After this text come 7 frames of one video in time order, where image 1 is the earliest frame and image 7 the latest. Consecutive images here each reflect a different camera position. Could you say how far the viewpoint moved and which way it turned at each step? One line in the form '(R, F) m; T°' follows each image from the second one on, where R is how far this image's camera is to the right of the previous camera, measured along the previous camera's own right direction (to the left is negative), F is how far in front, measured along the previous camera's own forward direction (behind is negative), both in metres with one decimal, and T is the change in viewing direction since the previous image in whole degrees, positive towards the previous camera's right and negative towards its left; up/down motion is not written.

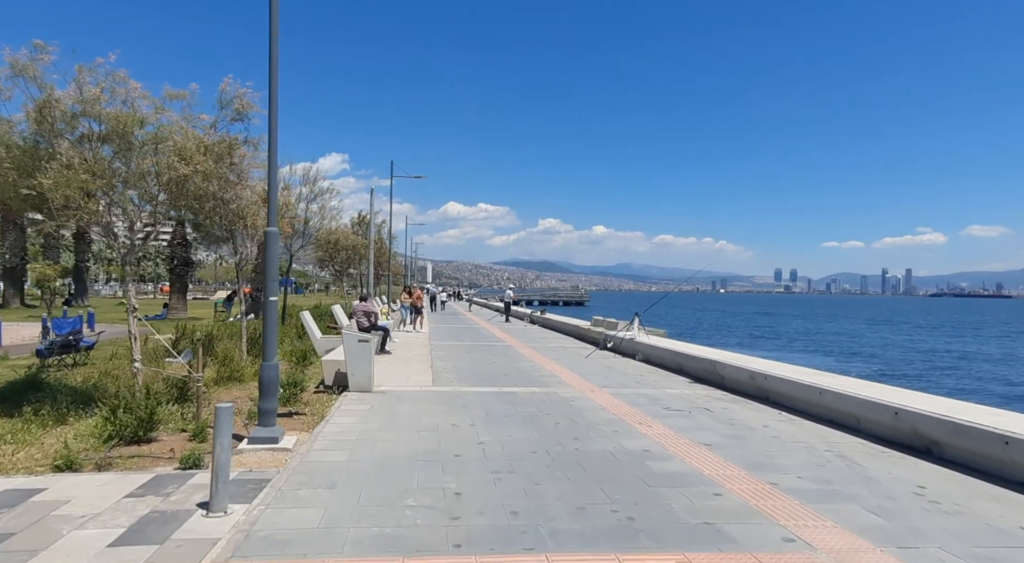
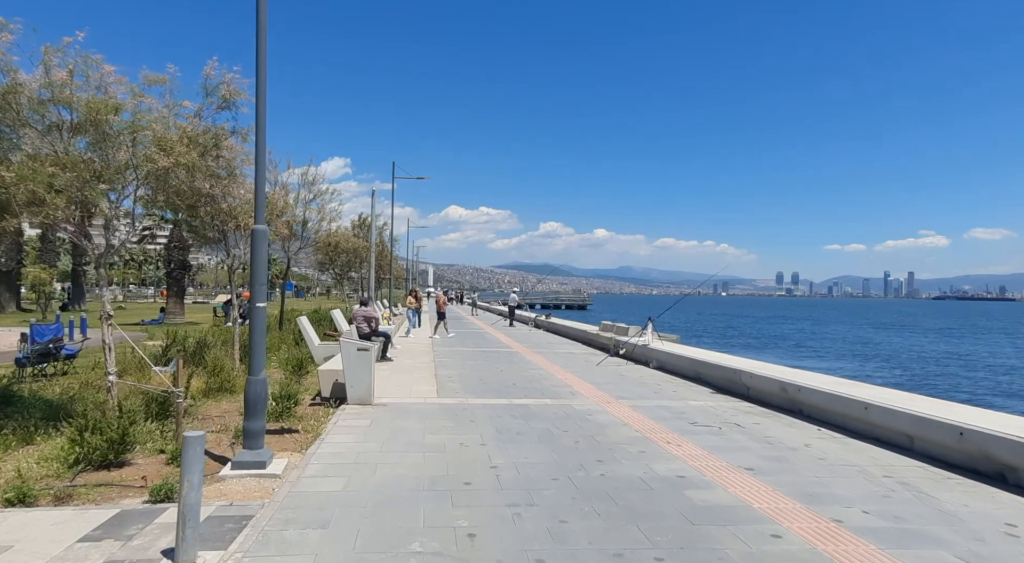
(-0.1, +0.8) m; 0°
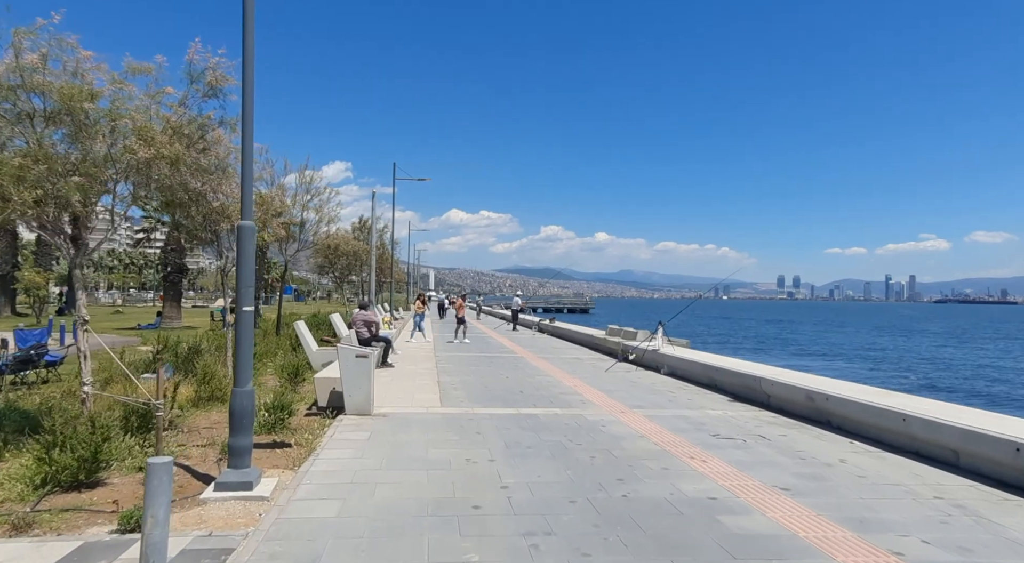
(-0.1, +0.6) m; 0°
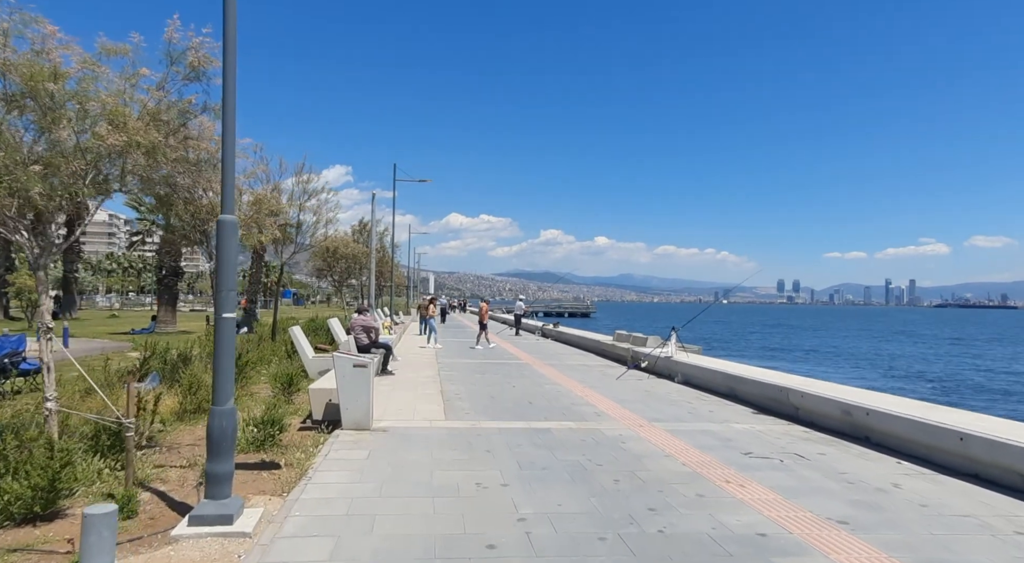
(-0.1, +0.7) m; 0°
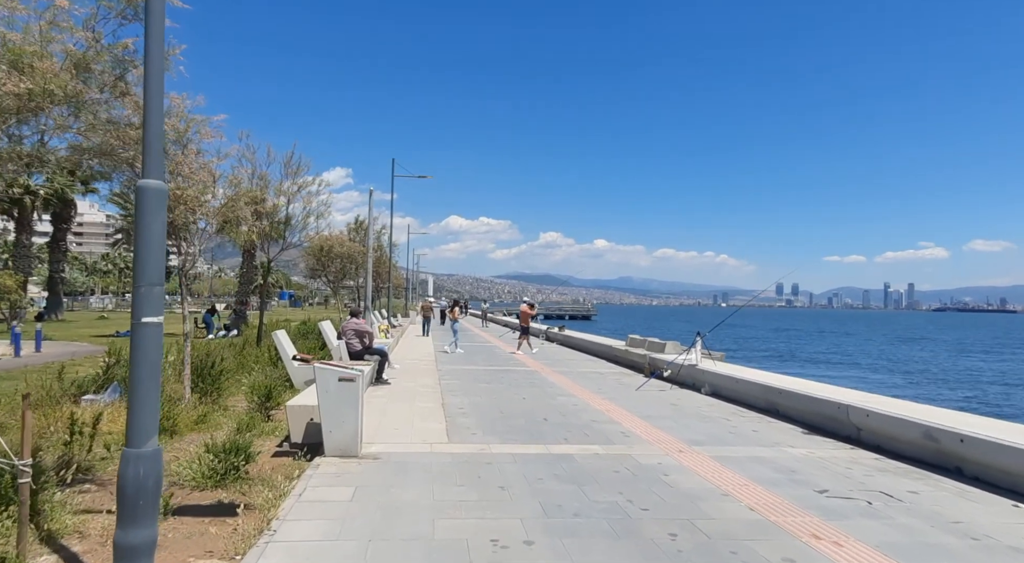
(-0.2, +1.5) m; 0°
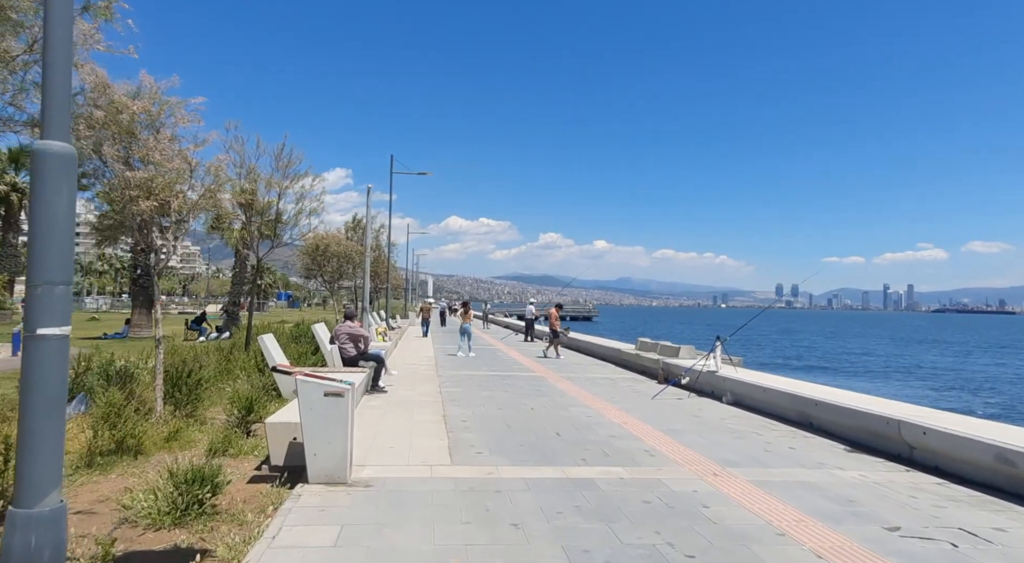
(-0.1, +1.0) m; 0°
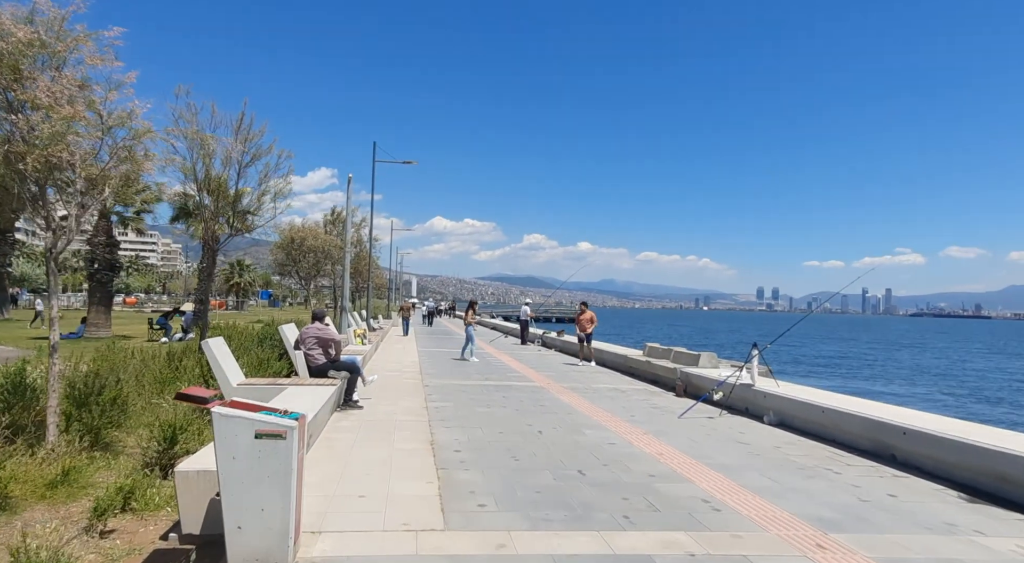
(-0.3, +2.1) m; +1°
